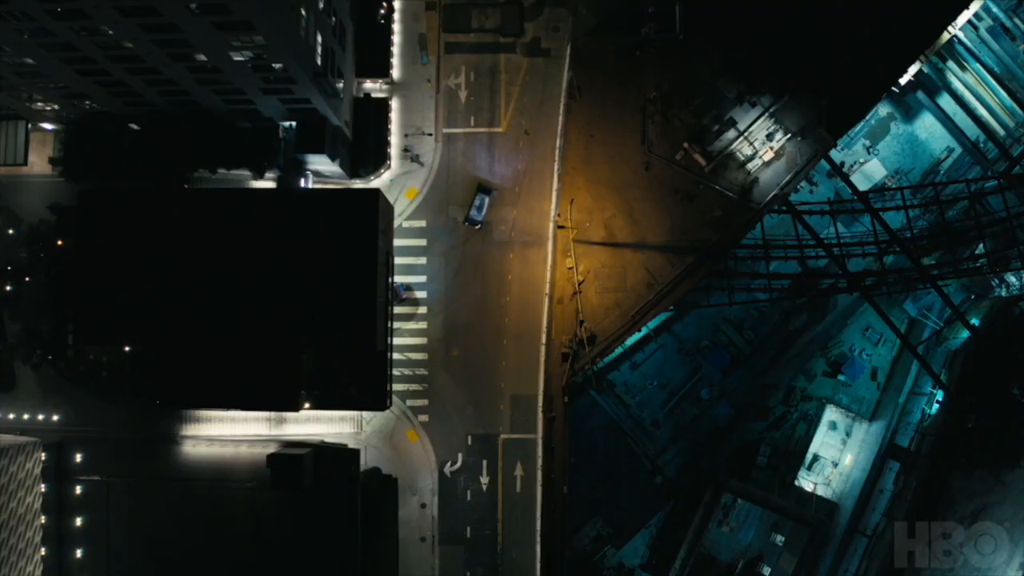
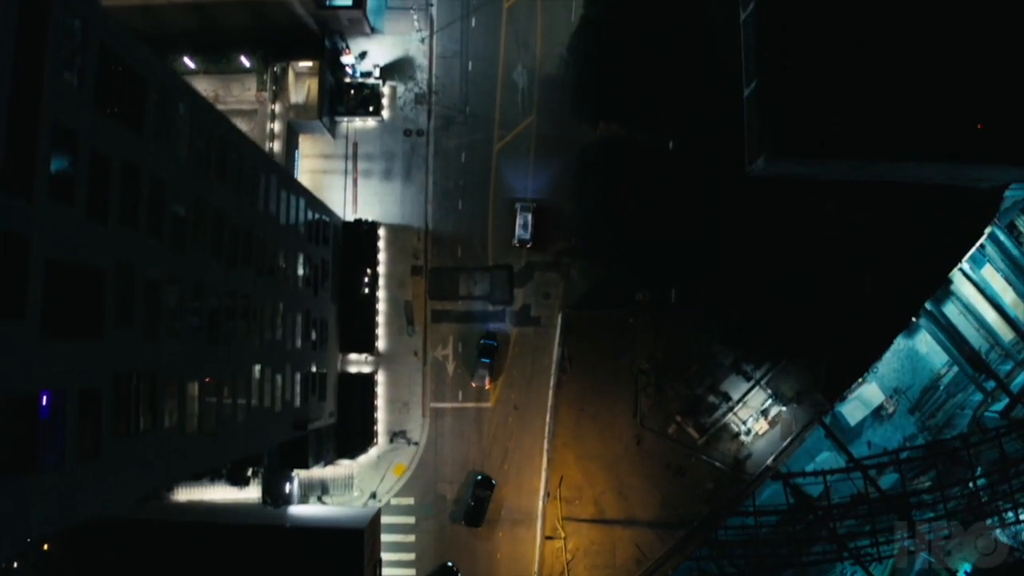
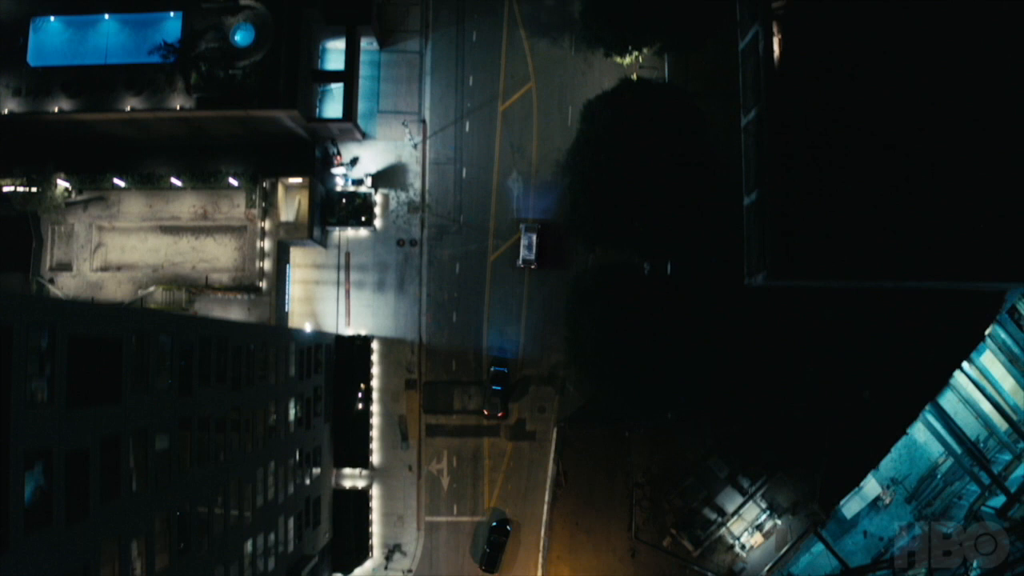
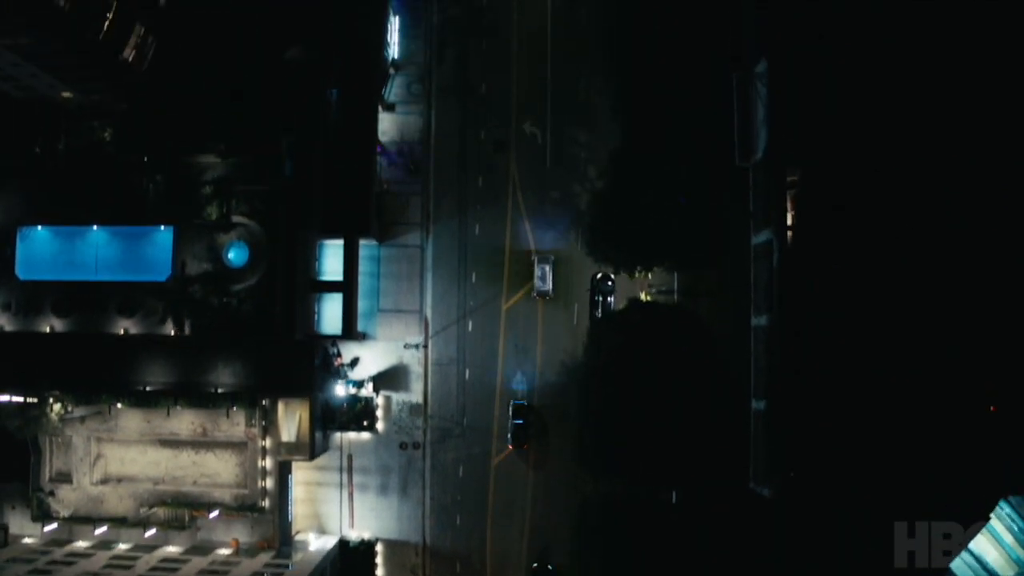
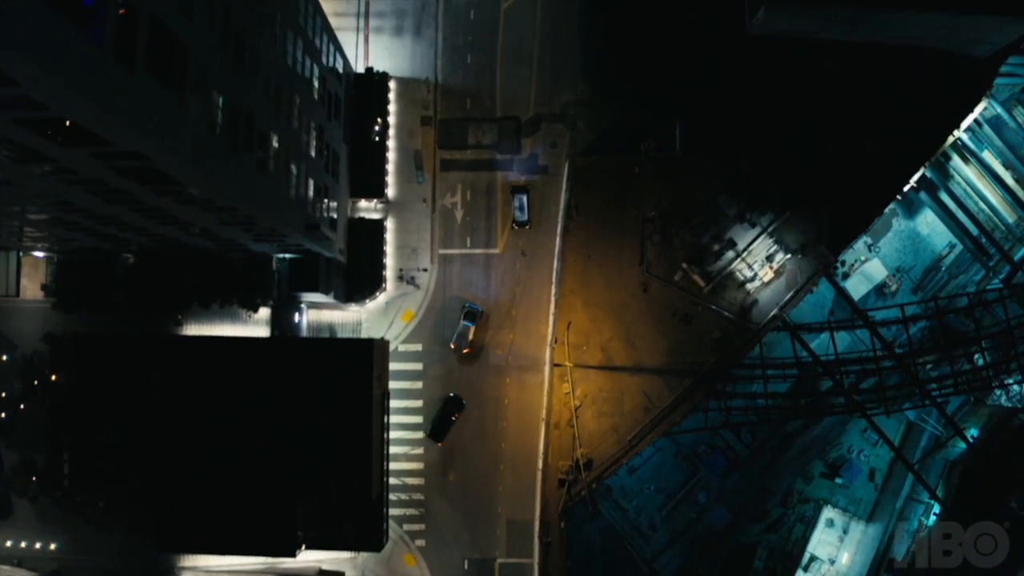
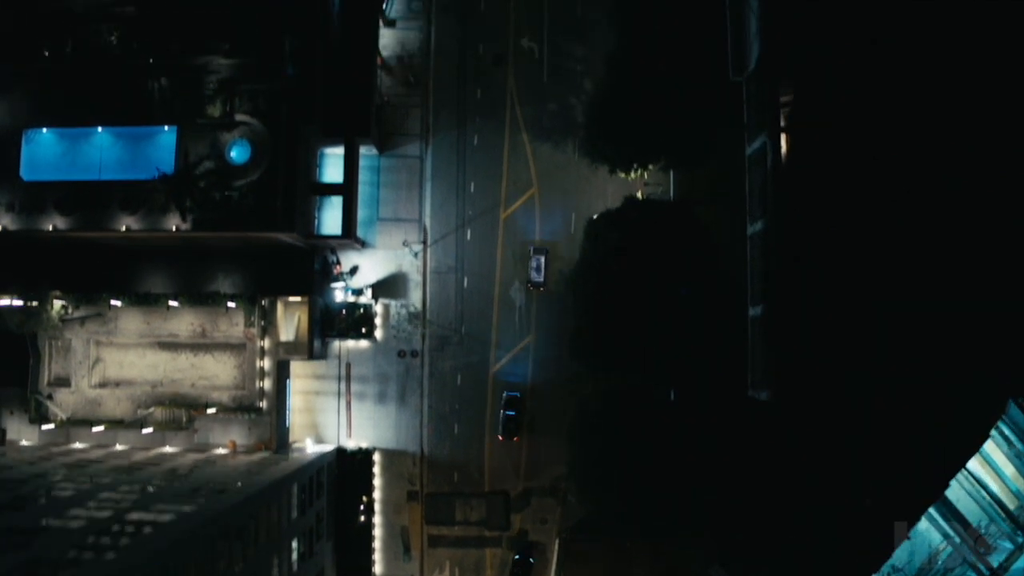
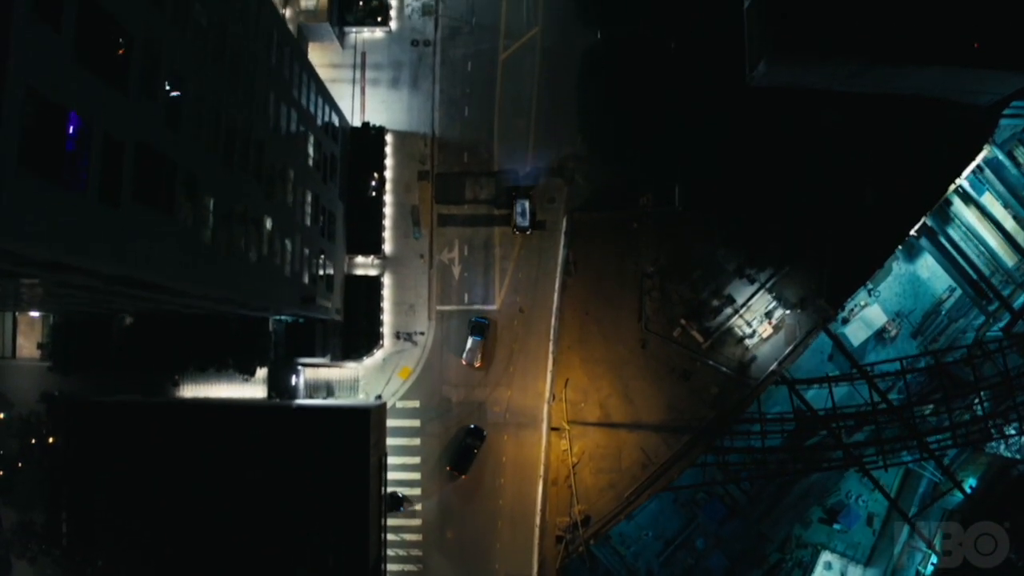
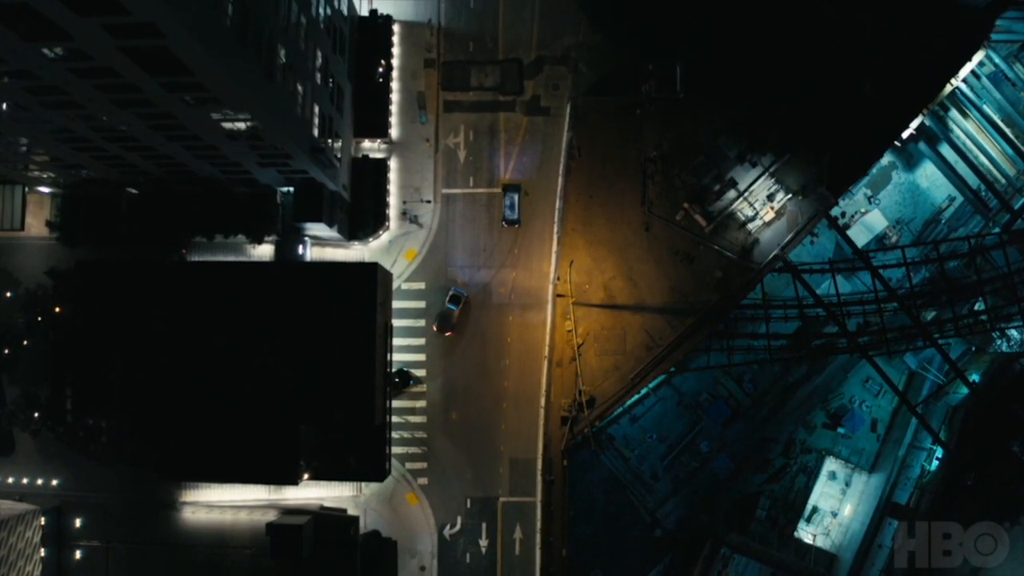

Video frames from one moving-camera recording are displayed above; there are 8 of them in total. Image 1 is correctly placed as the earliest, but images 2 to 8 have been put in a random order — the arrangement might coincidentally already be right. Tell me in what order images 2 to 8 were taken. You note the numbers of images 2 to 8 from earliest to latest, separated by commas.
8, 5, 7, 2, 3, 6, 4
